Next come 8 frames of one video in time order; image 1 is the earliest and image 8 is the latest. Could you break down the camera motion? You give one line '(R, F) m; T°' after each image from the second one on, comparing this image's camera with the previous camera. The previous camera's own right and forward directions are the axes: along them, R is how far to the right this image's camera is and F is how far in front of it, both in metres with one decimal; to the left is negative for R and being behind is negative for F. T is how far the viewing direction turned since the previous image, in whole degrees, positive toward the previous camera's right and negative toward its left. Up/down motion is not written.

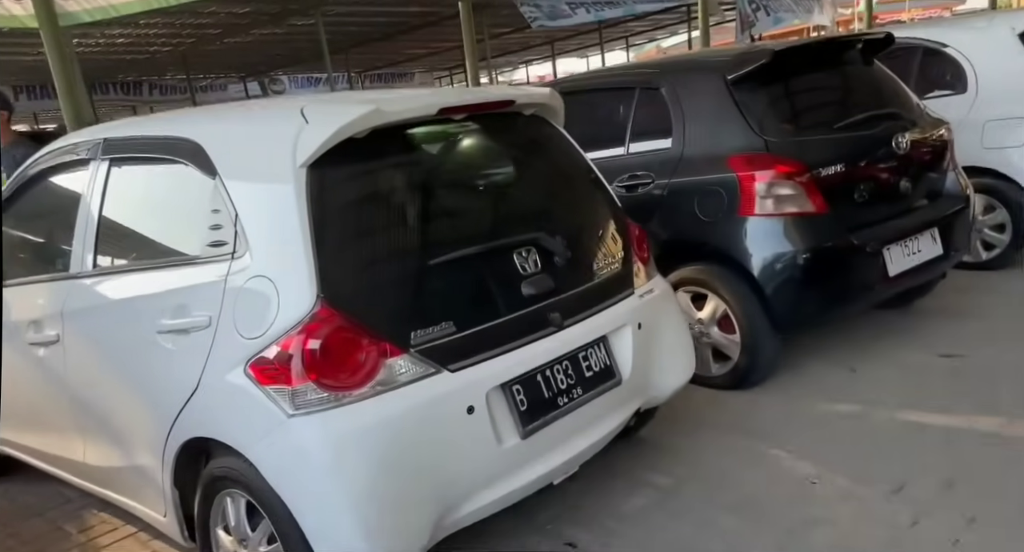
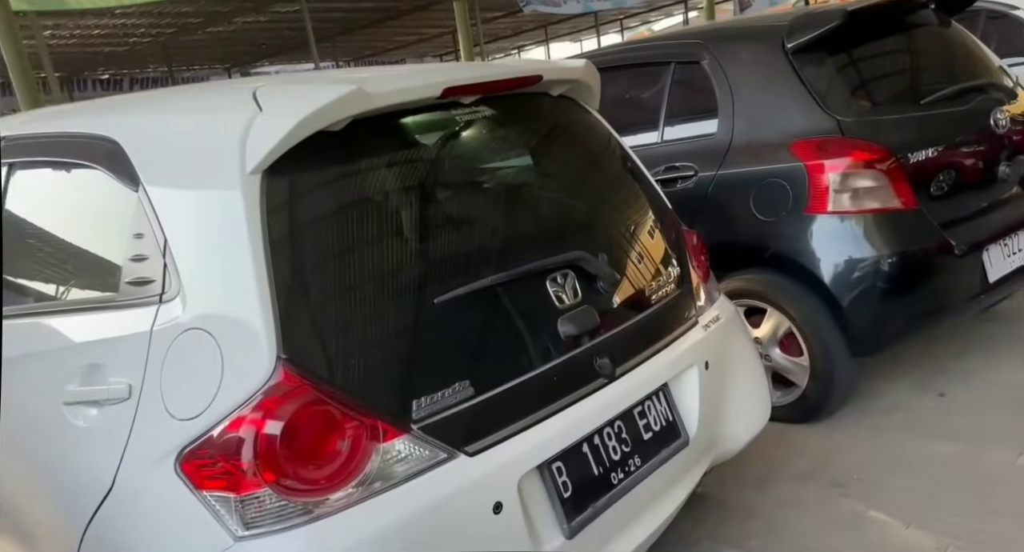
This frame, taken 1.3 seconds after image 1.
(-0.1, +0.6) m; 0°
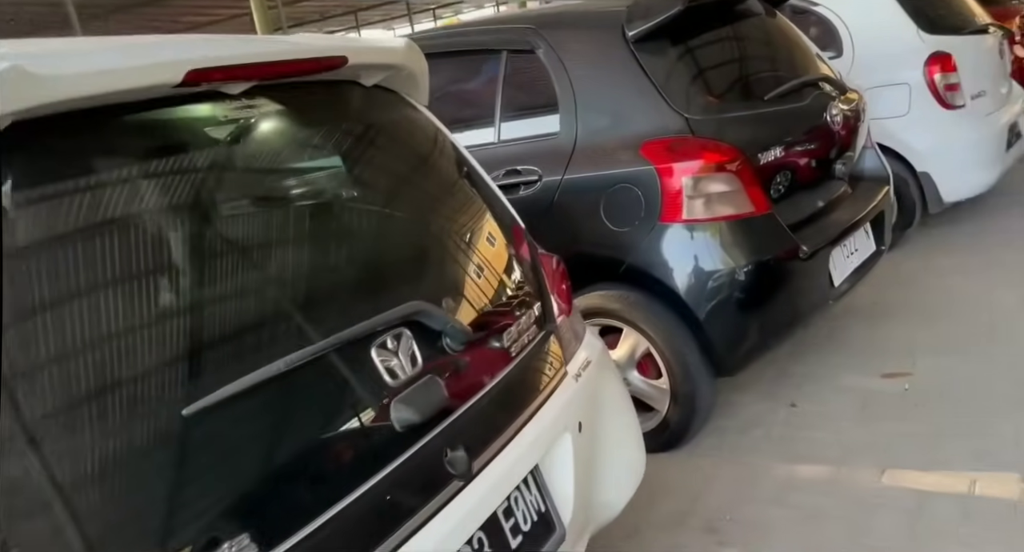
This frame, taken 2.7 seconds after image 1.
(0.0, +0.5) m; +14°
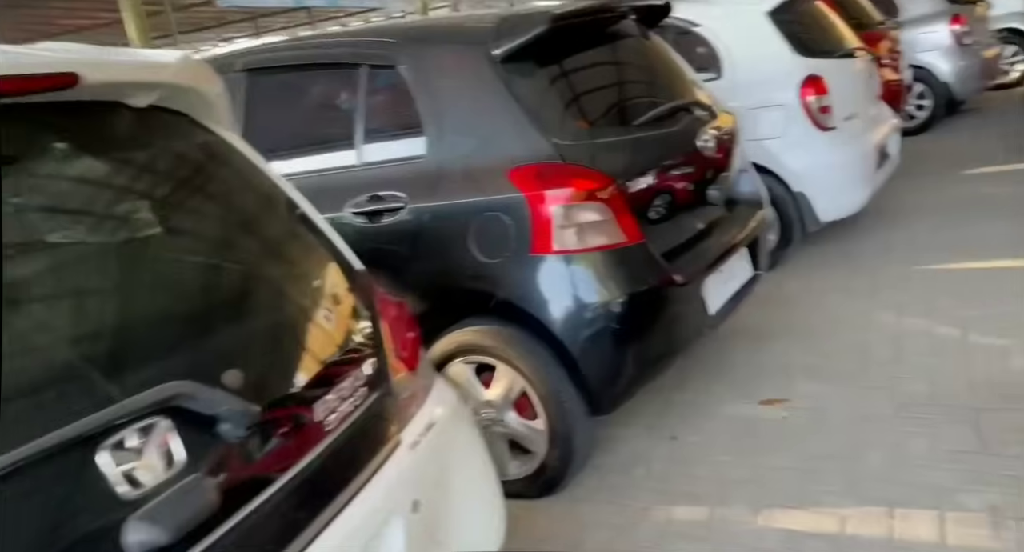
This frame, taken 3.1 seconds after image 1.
(+0.2, +0.2) m; +7°
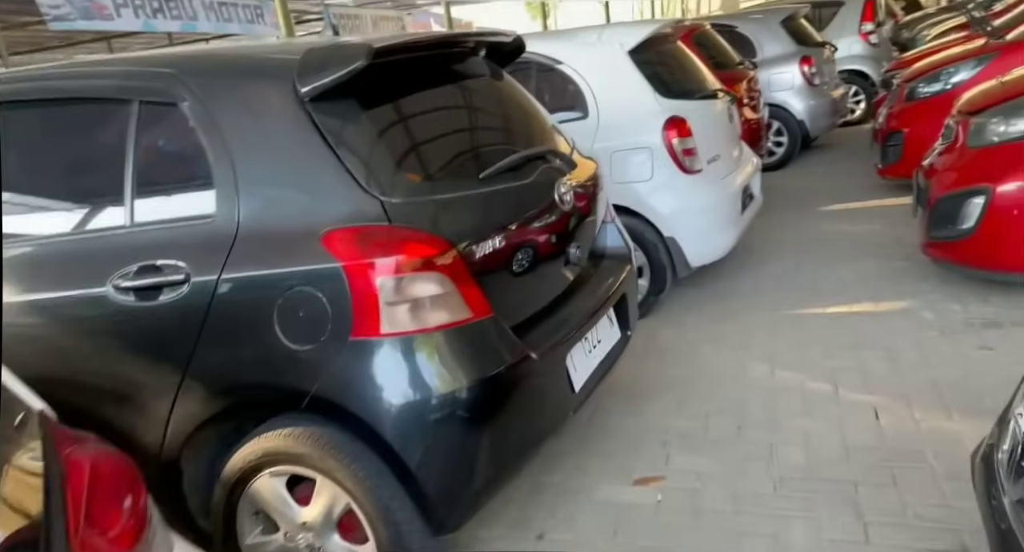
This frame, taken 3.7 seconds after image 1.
(+0.2, +0.4) m; +9°
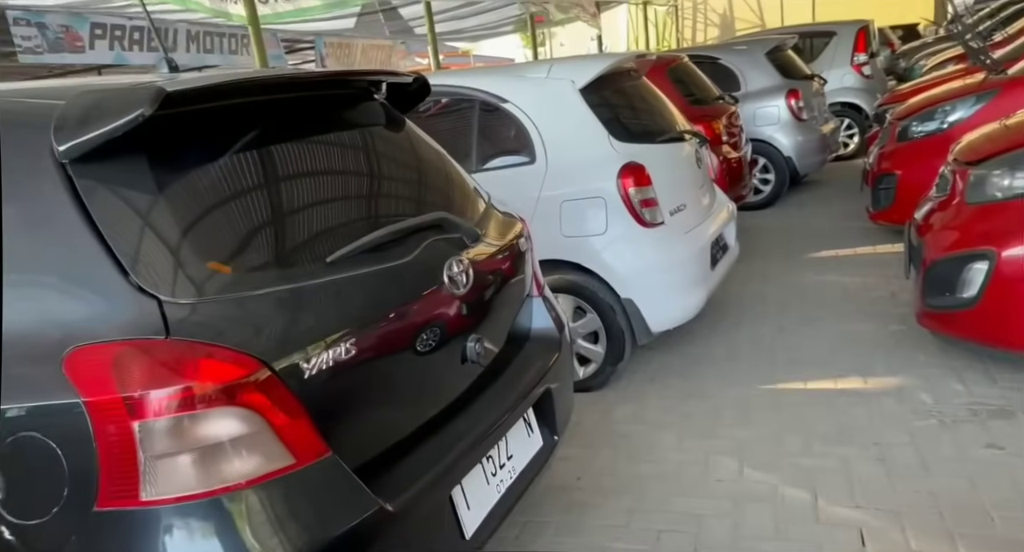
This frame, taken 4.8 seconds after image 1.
(+0.3, +0.6) m; 0°
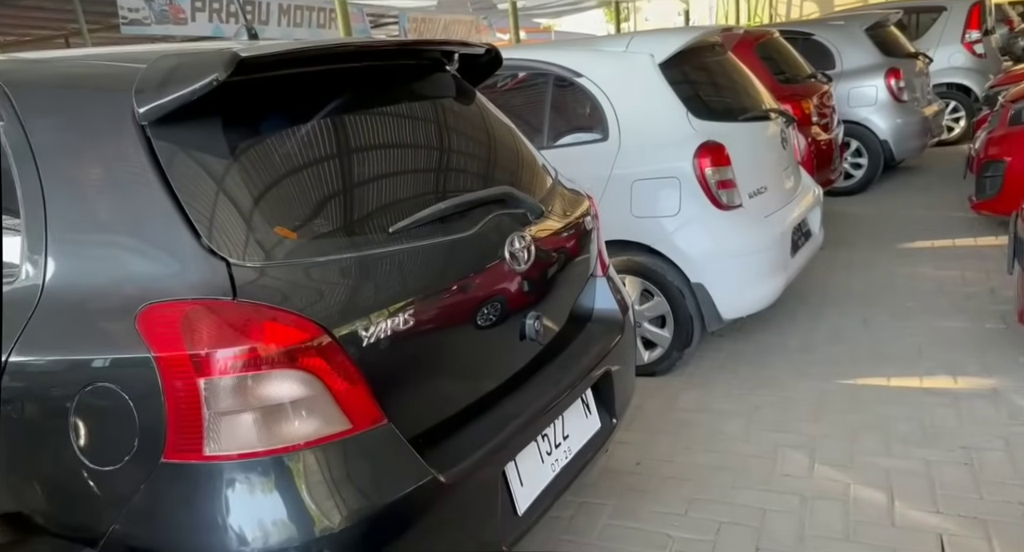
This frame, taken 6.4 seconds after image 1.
(0.0, 0.0) m; -6°
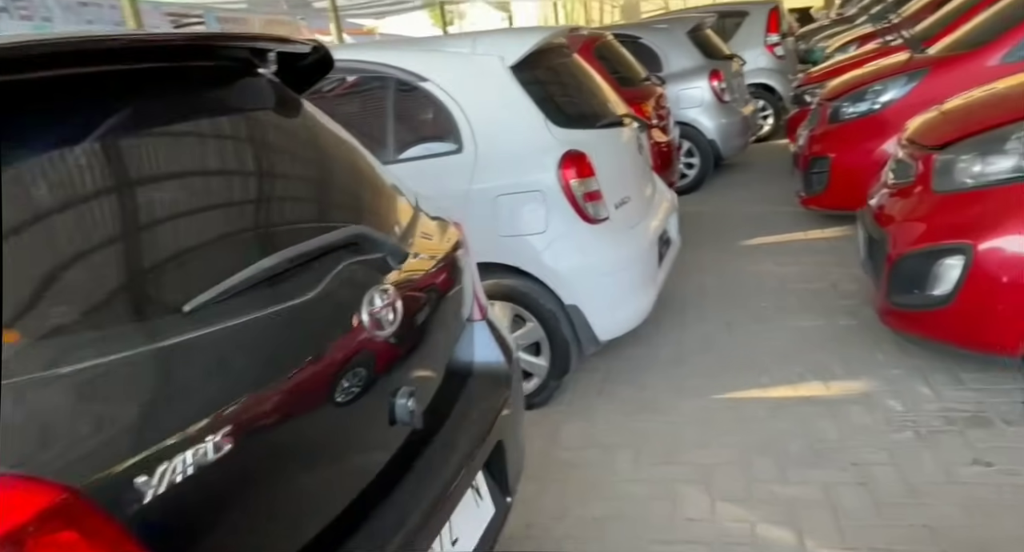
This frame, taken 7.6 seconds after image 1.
(0.0, +0.4) m; +13°
